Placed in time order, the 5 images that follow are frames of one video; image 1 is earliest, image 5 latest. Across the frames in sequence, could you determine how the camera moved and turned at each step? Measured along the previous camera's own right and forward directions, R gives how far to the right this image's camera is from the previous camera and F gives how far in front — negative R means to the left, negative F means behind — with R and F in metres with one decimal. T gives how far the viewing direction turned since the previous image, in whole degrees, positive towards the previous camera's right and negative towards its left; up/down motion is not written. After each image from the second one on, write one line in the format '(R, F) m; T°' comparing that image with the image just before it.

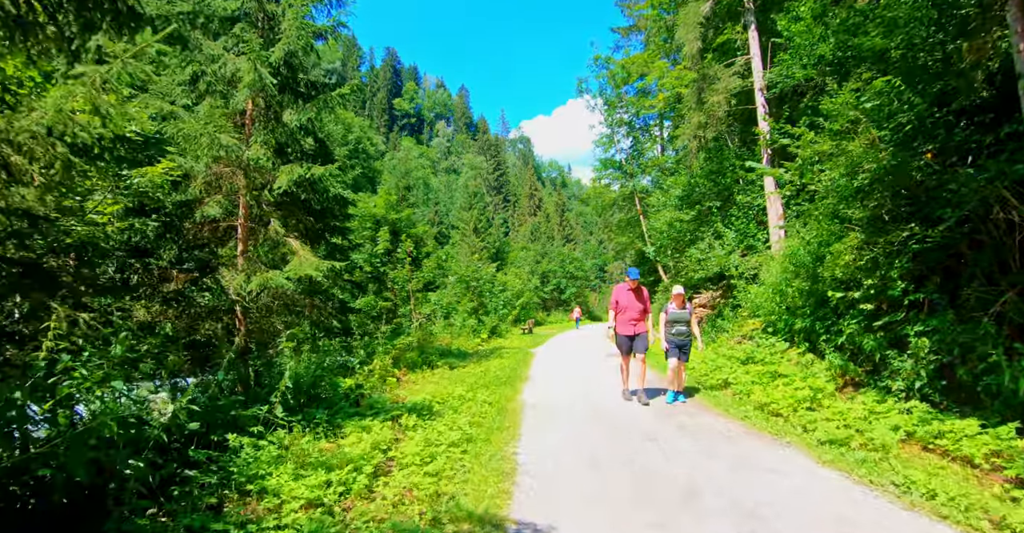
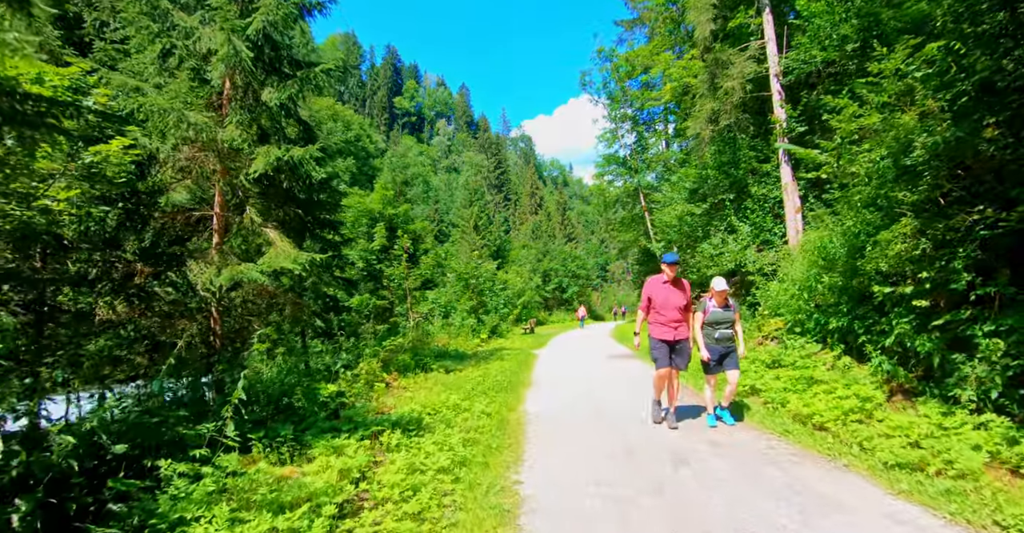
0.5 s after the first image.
(0.0, +1.0) m; 0°
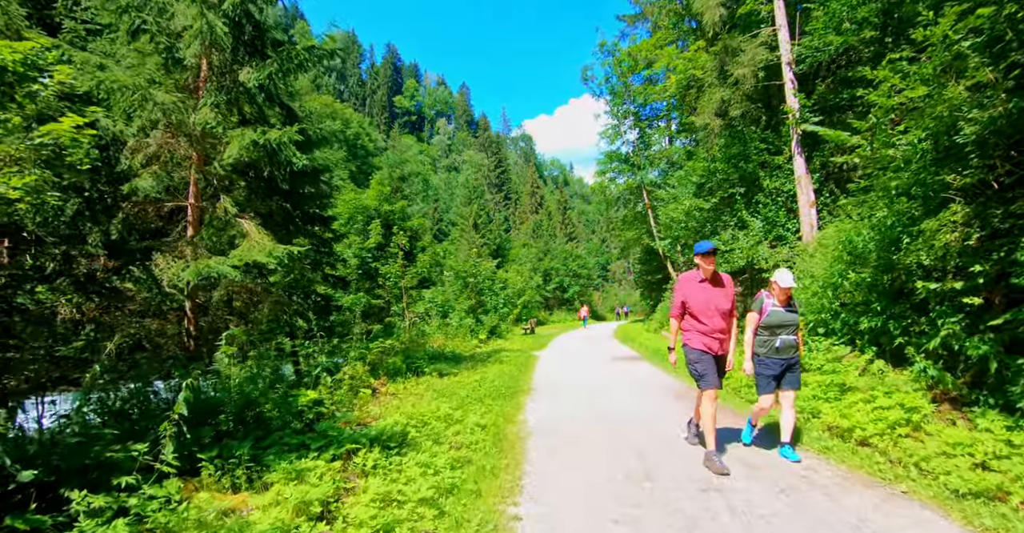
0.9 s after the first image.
(0.0, +0.8) m; 0°
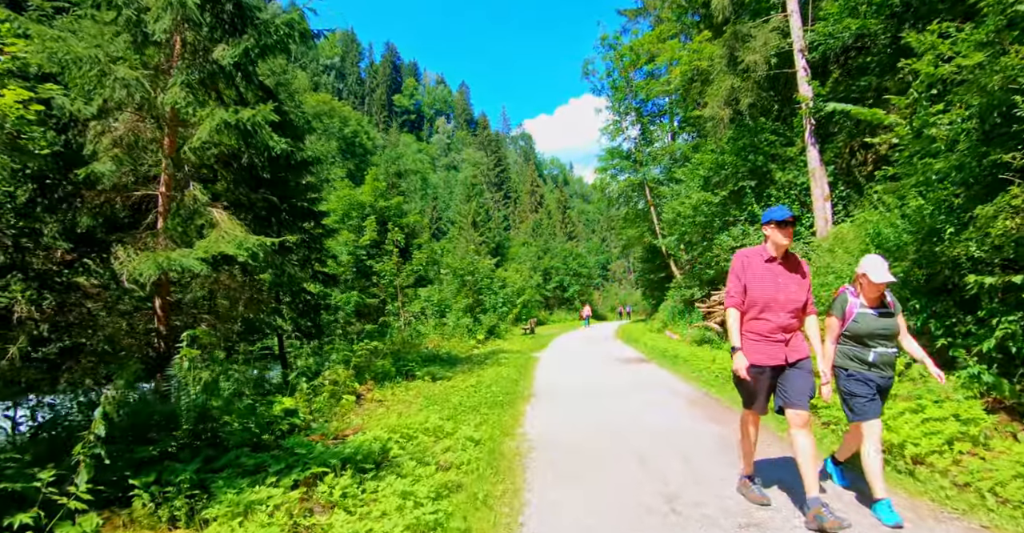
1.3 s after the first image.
(0.0, +0.7) m; 0°
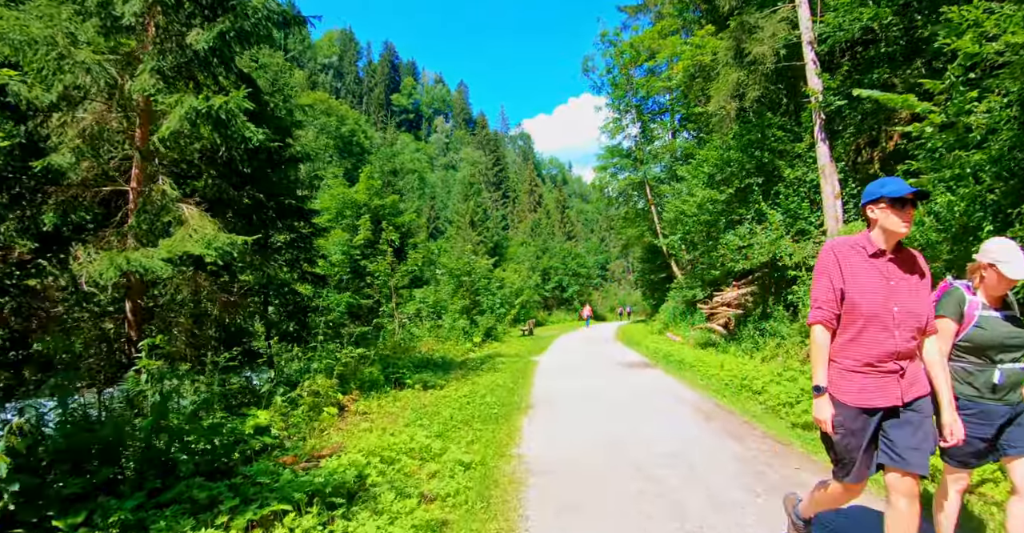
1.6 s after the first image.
(0.0, +0.6) m; 0°
